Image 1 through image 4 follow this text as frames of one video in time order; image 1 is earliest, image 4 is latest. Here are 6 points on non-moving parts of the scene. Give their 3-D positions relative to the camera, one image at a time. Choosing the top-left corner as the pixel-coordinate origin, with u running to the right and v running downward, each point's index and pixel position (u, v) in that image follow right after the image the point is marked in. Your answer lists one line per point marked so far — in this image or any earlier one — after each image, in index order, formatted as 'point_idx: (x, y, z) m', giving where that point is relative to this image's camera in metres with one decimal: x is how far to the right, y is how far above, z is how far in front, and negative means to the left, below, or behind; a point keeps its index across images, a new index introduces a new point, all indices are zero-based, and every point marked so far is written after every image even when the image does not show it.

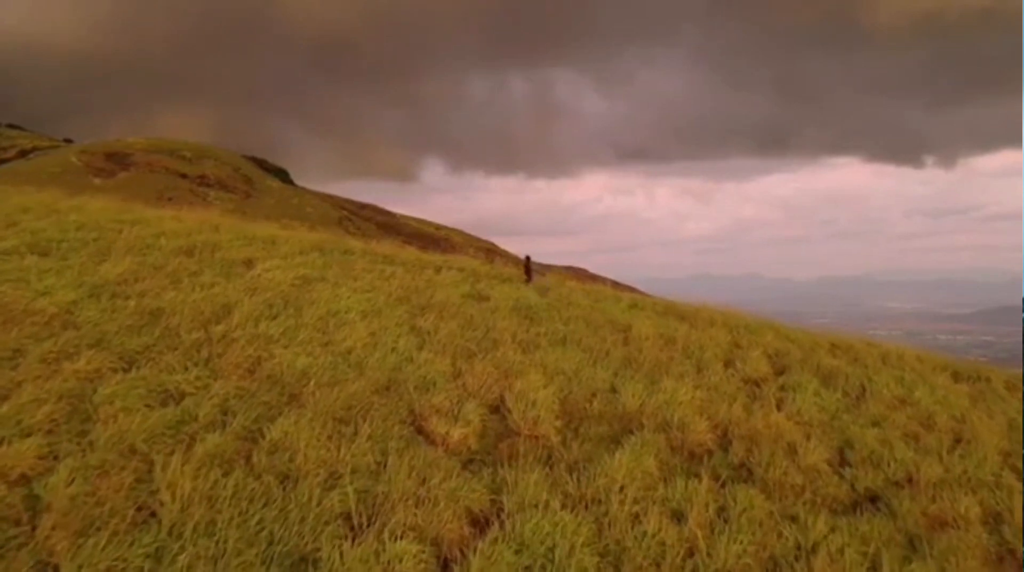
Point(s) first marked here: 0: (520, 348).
0: (+0.1, -0.5, +6.4) m
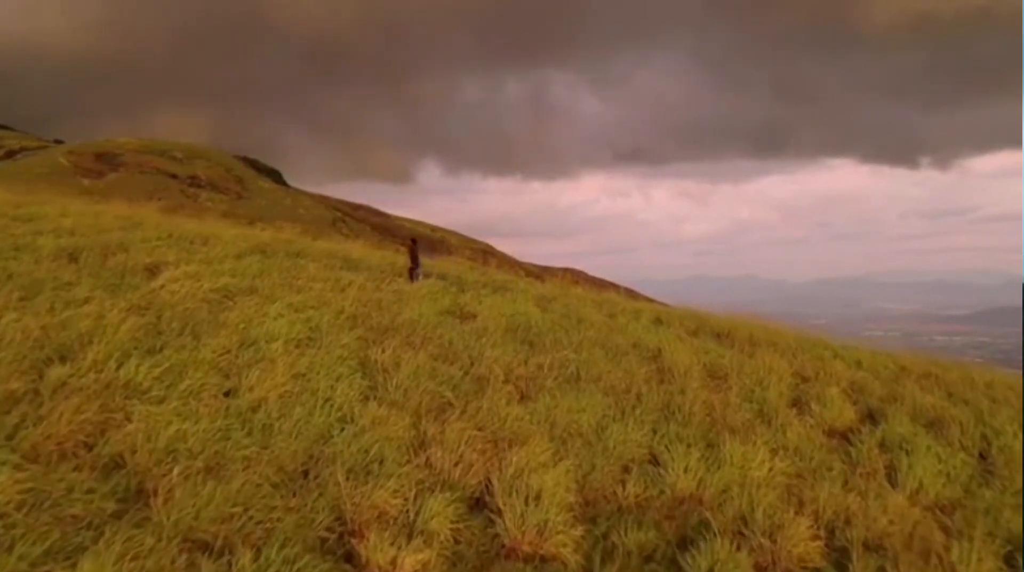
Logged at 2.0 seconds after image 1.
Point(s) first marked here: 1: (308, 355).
0: (0.0, -0.6, +4.5) m
1: (-1.1, -0.4, +4.4) m
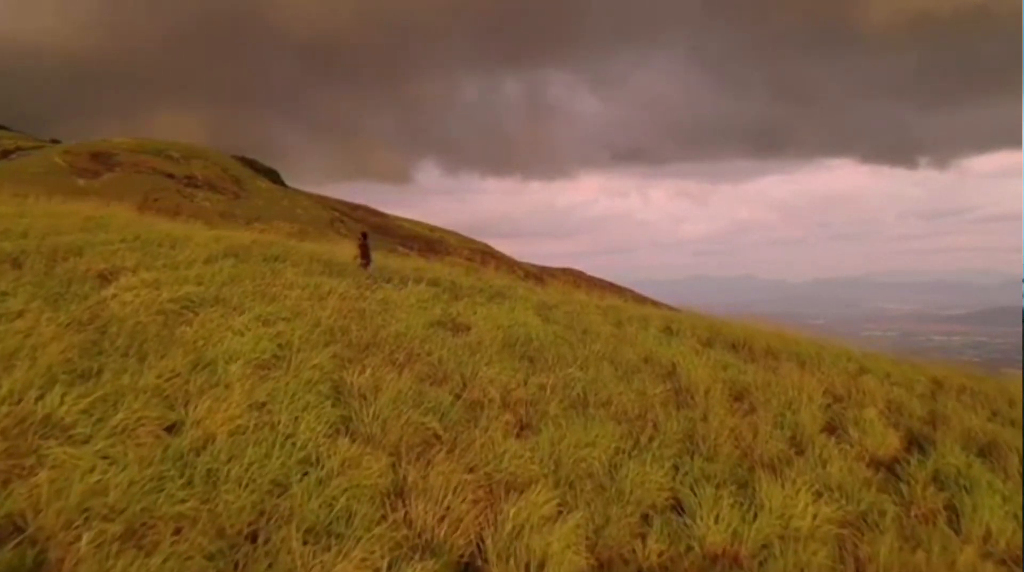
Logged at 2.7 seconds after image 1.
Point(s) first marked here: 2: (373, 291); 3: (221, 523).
0: (0.0, -0.6, +3.8) m
1: (-1.1, -0.4, +3.8) m
2: (-1.1, 0.0, +6.2) m
3: (-0.9, -0.7, +2.7) m
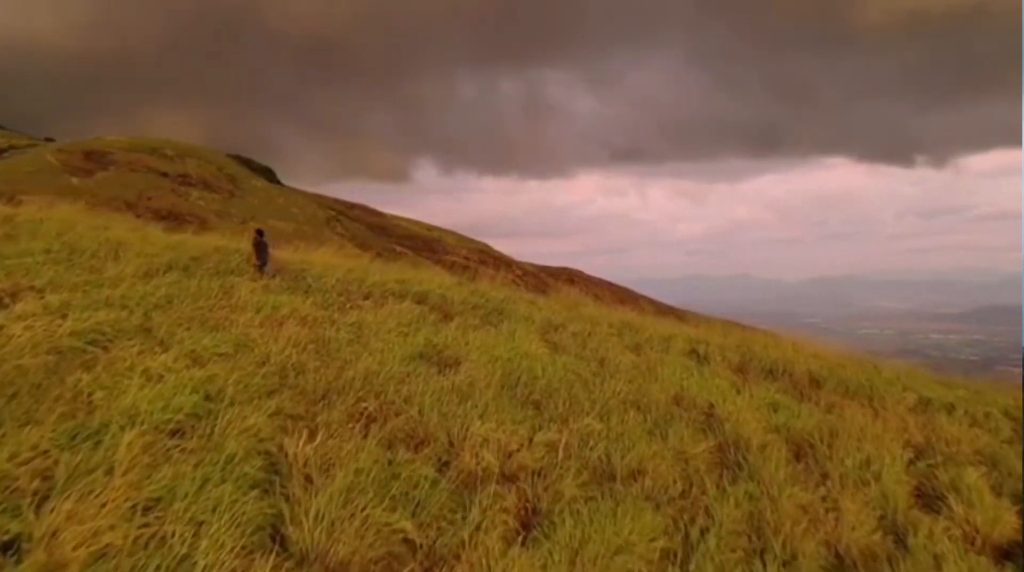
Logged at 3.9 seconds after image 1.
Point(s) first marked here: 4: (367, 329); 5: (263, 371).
0: (0.0, -0.8, +2.8) m
1: (-1.1, -0.6, +2.7) m
2: (-1.0, -0.2, +5.1) m
3: (-0.9, -0.9, +1.6) m
4: (-0.9, -0.3, +4.8) m
5: (-1.1, -0.4, +3.8) m
